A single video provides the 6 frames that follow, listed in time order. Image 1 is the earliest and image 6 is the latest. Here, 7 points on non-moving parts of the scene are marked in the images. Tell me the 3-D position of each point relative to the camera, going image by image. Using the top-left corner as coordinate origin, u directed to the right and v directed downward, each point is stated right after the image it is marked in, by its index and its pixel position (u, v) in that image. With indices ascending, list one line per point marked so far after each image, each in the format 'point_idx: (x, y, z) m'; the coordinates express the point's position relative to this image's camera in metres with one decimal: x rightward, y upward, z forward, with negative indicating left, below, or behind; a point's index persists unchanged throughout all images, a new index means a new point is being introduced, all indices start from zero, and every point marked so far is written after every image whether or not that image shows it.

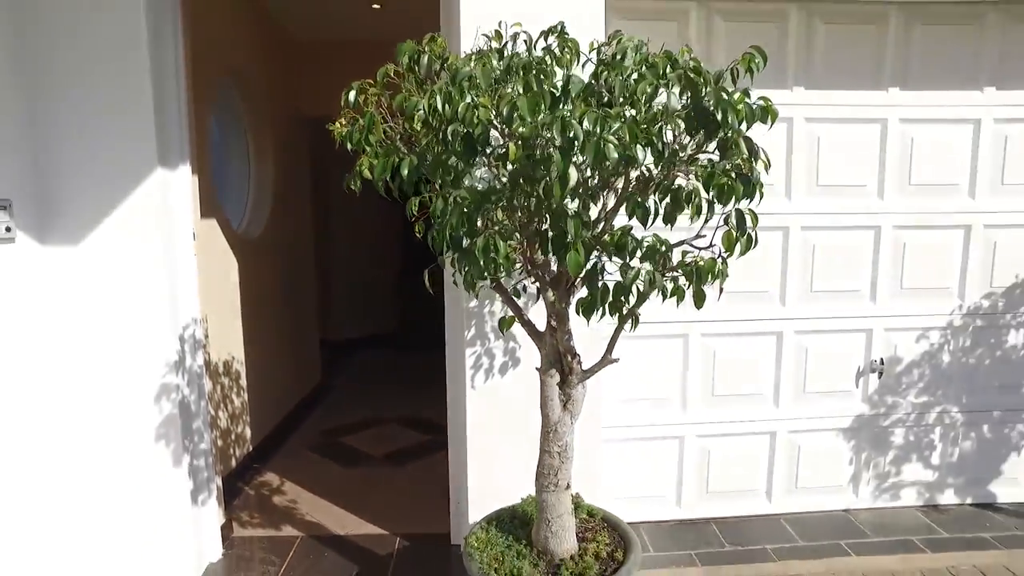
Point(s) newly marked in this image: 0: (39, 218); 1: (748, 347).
0: (-1.8, +0.3, +2.2) m
1: (+1.1, -0.3, +2.8) m
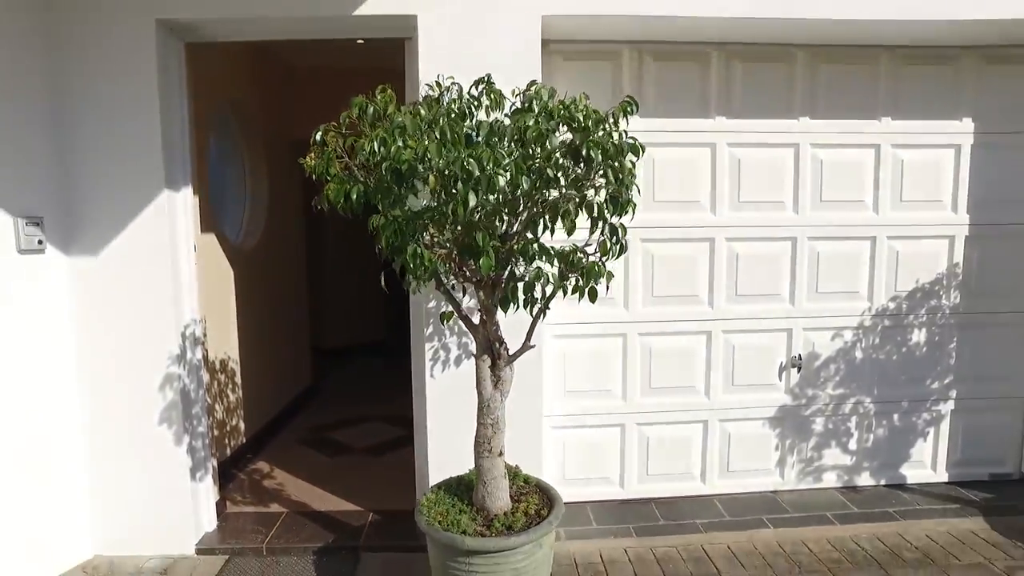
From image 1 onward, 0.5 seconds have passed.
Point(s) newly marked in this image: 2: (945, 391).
0: (-2.0, +0.3, +2.6) m
1: (+0.9, -0.3, +3.2) m
2: (+2.5, -0.6, +3.4) m
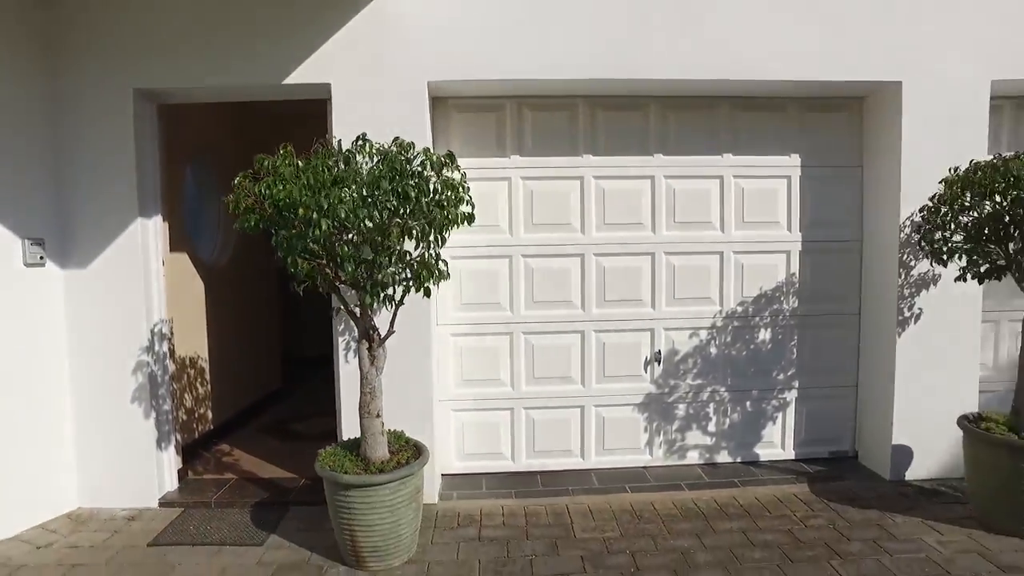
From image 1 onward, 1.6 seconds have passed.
0: (-2.7, +0.2, +3.4) m
1: (+0.3, -0.4, +3.9) m
2: (+1.9, -0.6, +4.0) m
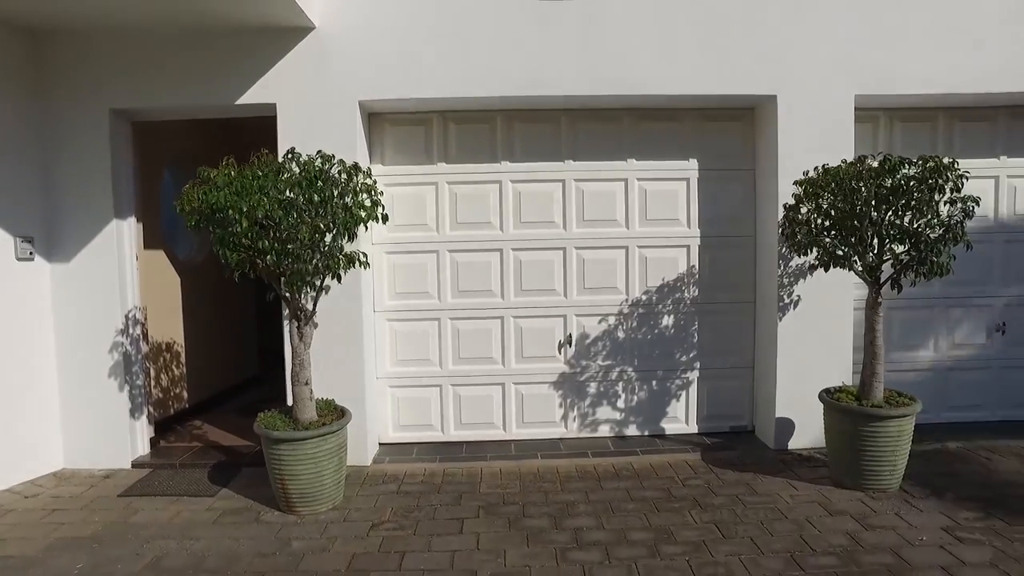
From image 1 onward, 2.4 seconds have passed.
0: (-3.2, +0.3, +4.0) m
1: (-0.2, -0.3, +4.4) m
2: (+1.4, -0.6, +4.5) m
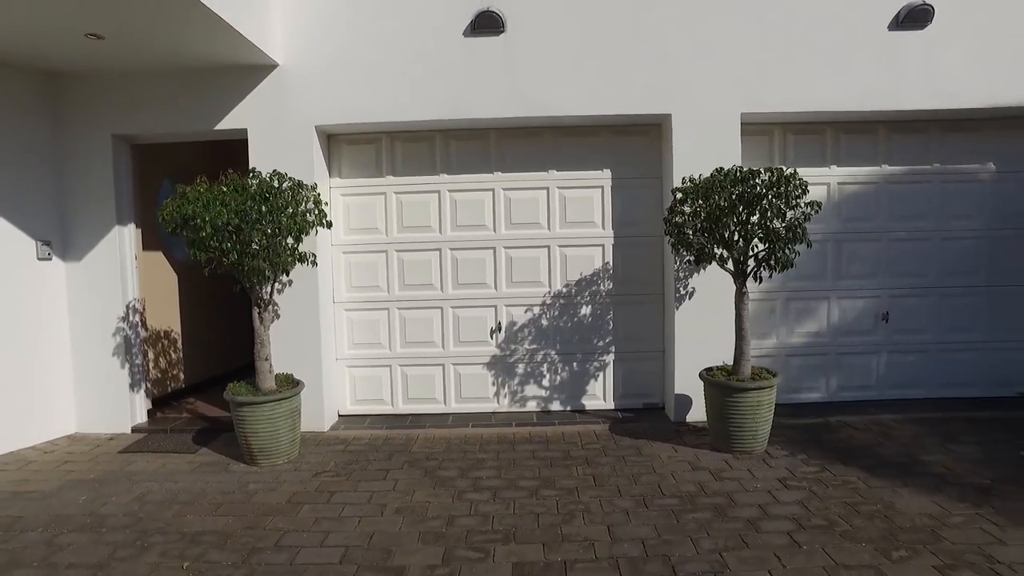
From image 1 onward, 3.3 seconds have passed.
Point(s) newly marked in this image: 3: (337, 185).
0: (-3.8, +0.3, +4.9) m
1: (-0.8, -0.2, +5.1) m
2: (+0.9, -0.5, +5.2) m
3: (-1.5, +0.9, +5.1) m
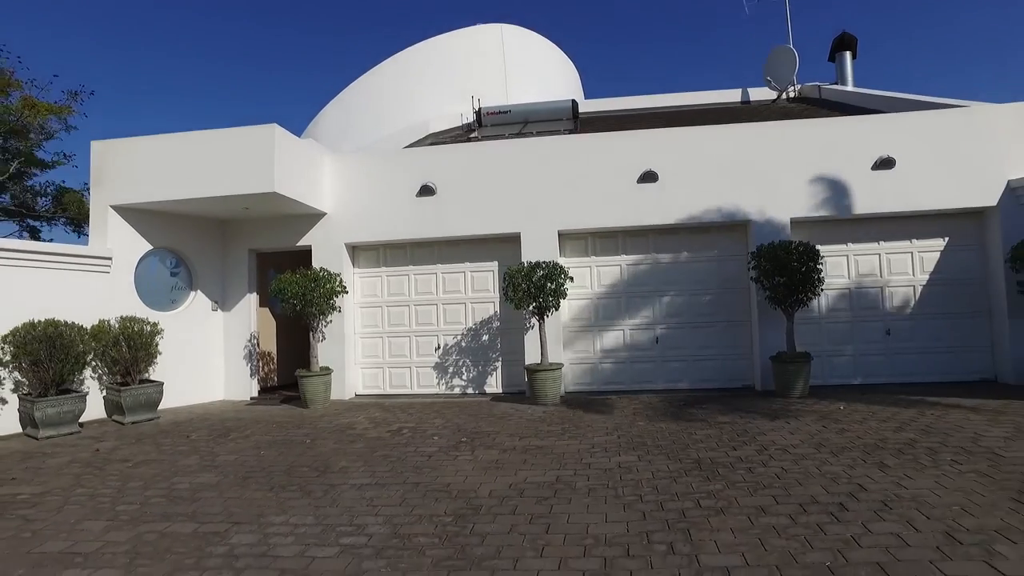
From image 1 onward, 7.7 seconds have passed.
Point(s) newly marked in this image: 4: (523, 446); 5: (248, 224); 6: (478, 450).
0: (-4.9, -0.3, +9.7) m
1: (-1.9, -0.9, +9.5) m
2: (-0.2, -1.1, +9.3) m
3: (-2.6, +0.3, +9.7) m
4: (+0.1, -1.6, +5.8) m
5: (-4.4, +1.1, +9.7) m
6: (-0.3, -1.6, +5.7) m
